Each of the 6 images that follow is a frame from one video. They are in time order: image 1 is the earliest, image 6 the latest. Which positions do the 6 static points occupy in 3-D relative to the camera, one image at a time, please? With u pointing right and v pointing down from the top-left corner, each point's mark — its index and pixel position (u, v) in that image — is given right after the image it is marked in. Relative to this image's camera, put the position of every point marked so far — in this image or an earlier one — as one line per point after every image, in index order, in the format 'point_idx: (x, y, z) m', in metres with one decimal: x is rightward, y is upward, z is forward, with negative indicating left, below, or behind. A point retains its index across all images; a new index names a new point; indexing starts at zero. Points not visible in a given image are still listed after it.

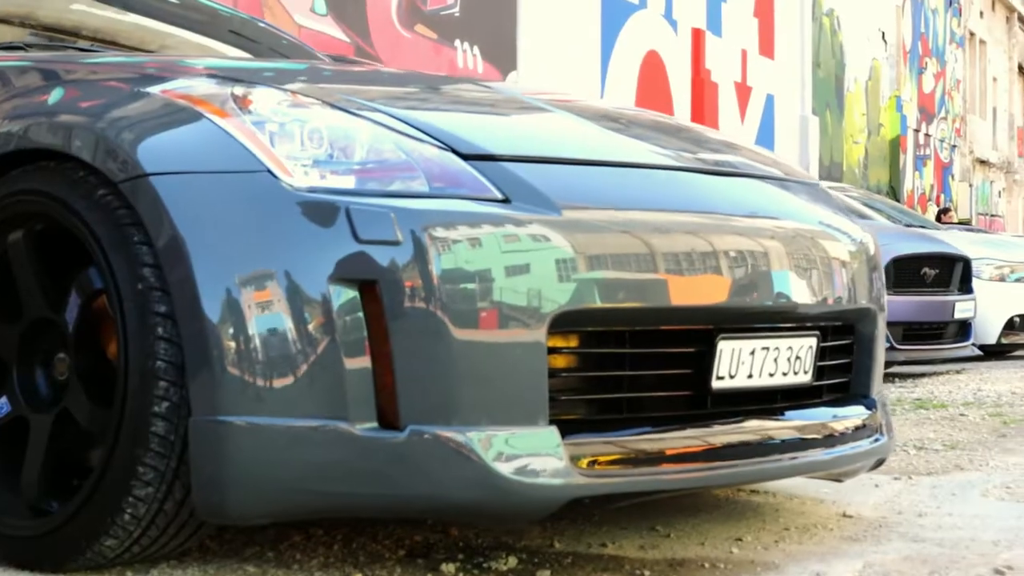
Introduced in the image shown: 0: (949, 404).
0: (+1.4, -0.4, +5.6) m
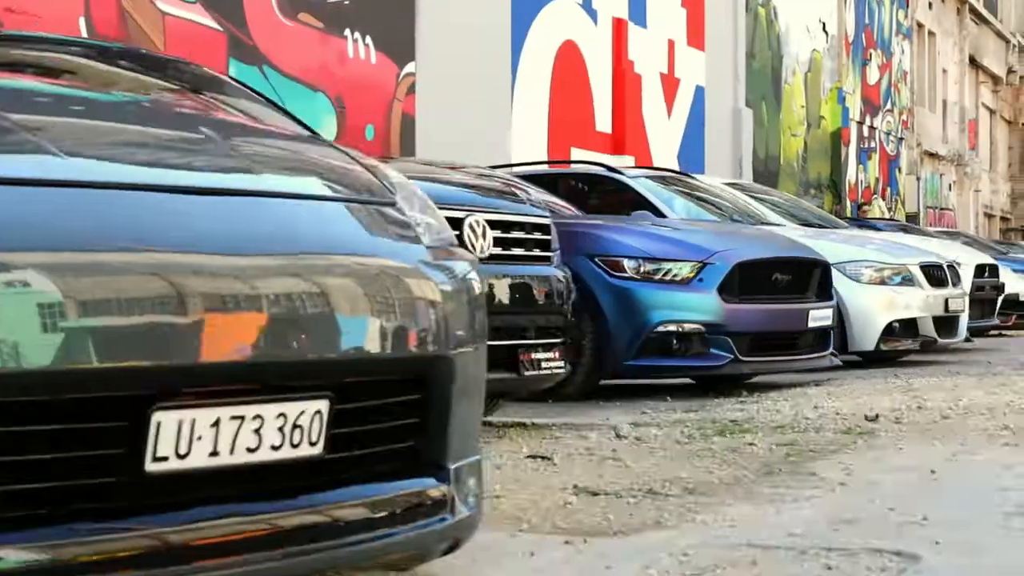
0: (+0.7, -0.4, +5.1) m
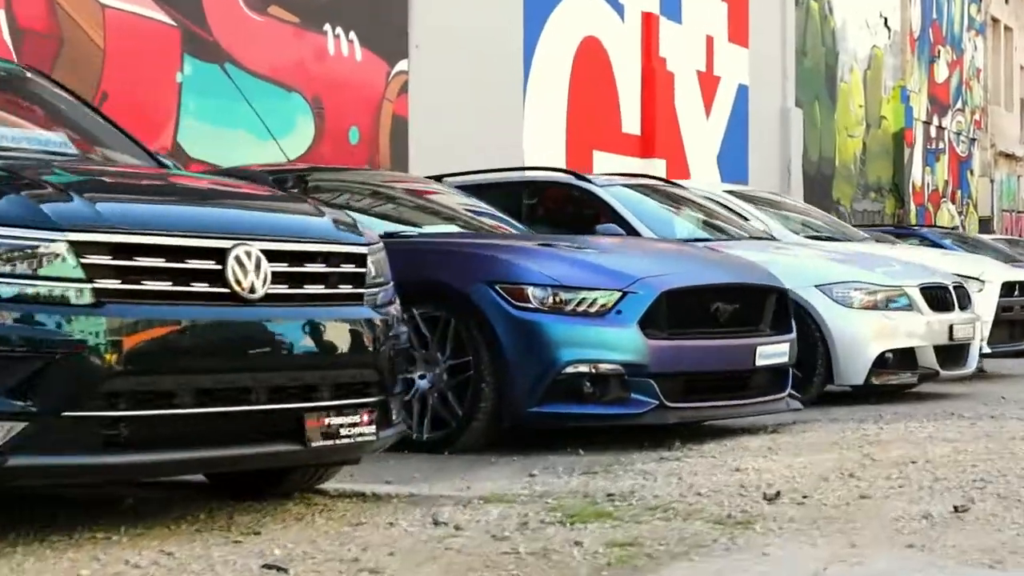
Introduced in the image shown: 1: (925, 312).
0: (+0.3, -0.5, +4.1) m
1: (+2.0, -0.1, +8.0) m
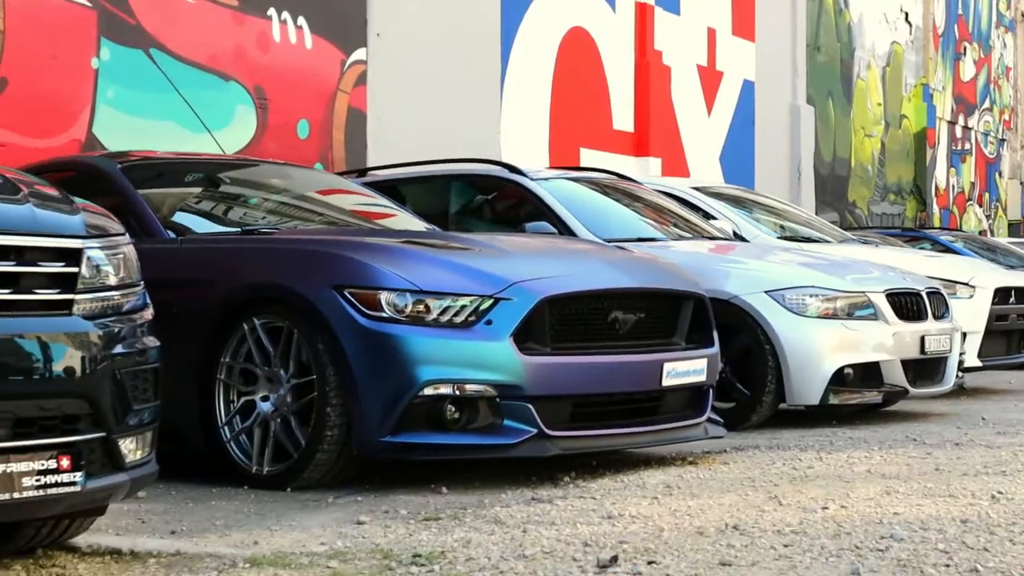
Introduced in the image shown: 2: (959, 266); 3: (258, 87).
0: (-0.2, -0.6, +3.2) m
1: (+1.6, -0.1, +7.1) m
2: (+2.5, +0.1, +9.2) m
3: (-1.7, +1.3, +11.0) m
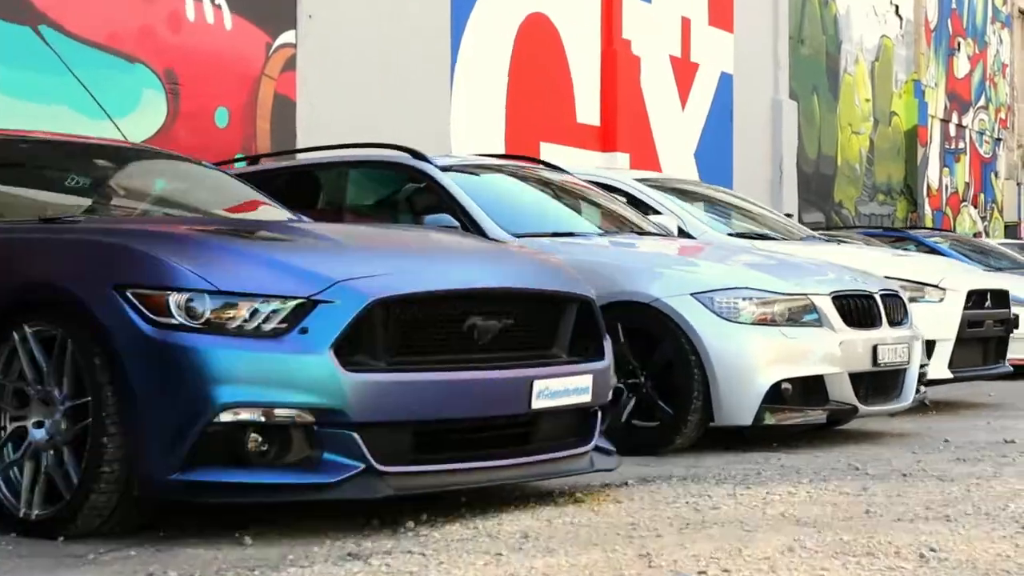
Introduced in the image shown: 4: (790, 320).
0: (-0.6, -0.6, +2.2) m
1: (+1.2, -0.2, +6.1) m
2: (+2.1, +0.1, +8.3) m
3: (-2.1, +1.3, +10.0) m
4: (+1.0, -0.1, +6.0) m
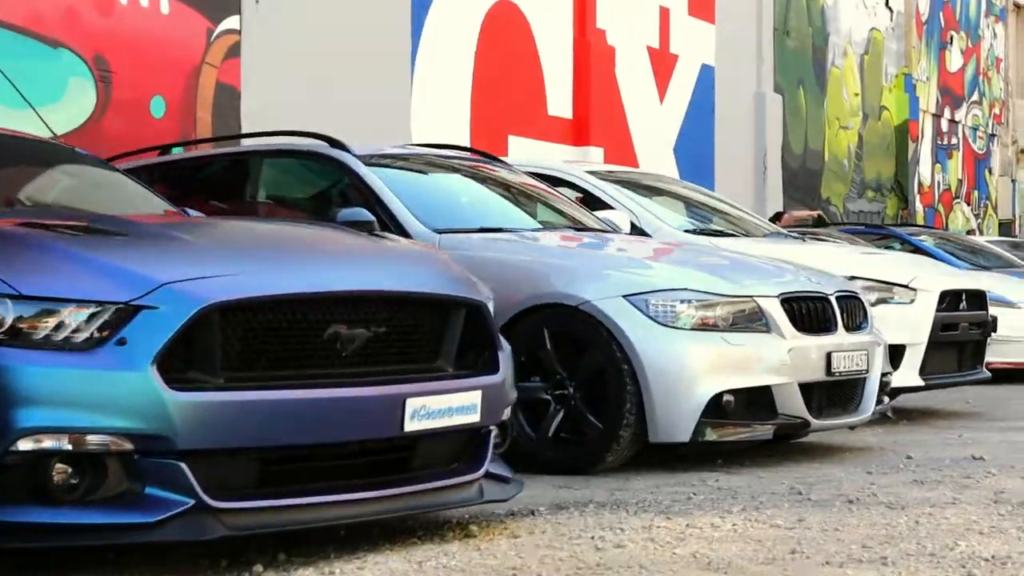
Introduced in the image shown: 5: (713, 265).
0: (-0.9, -0.6, +1.7) m
1: (+0.9, -0.2, +5.6) m
2: (+1.8, +0.1, +7.7) m
3: (-2.4, +1.3, +9.5) m
4: (+0.7, -0.1, +5.4) m
5: (+0.7, +0.1, +5.8) m
